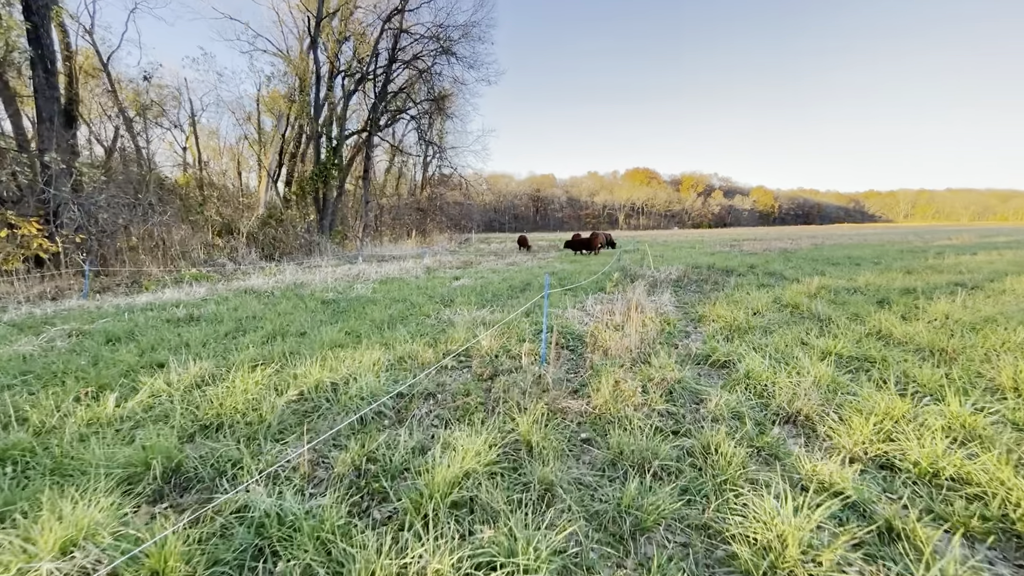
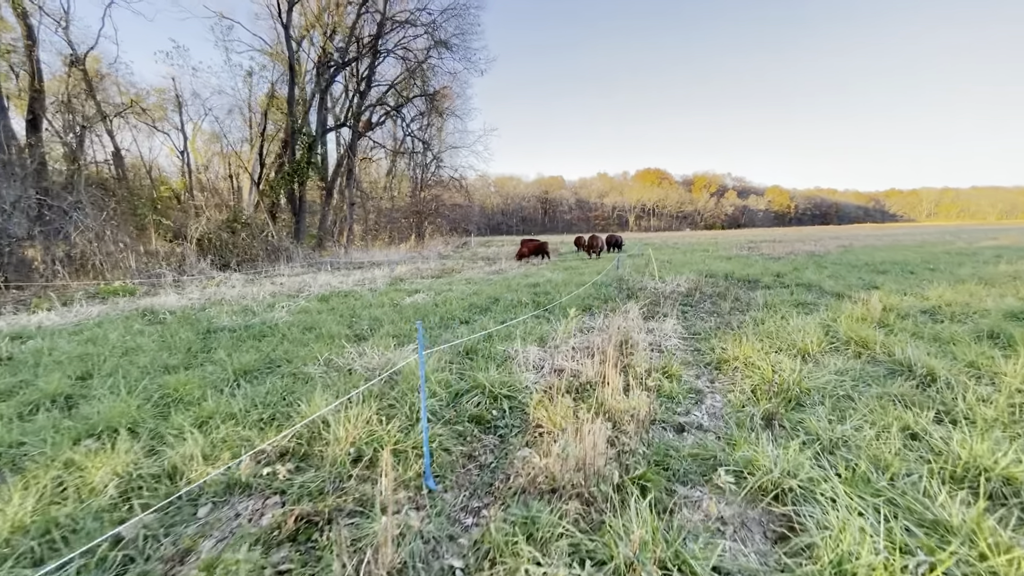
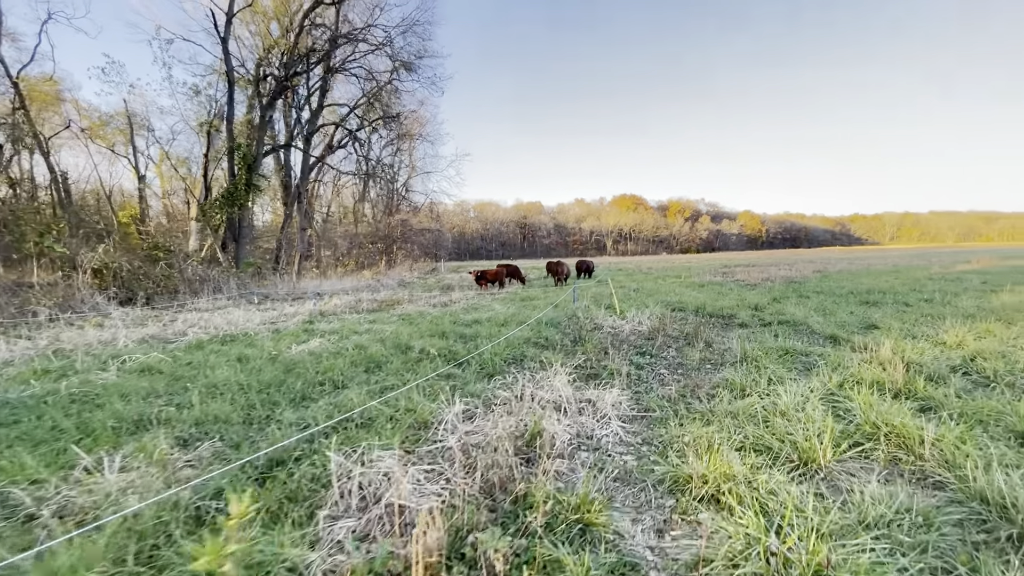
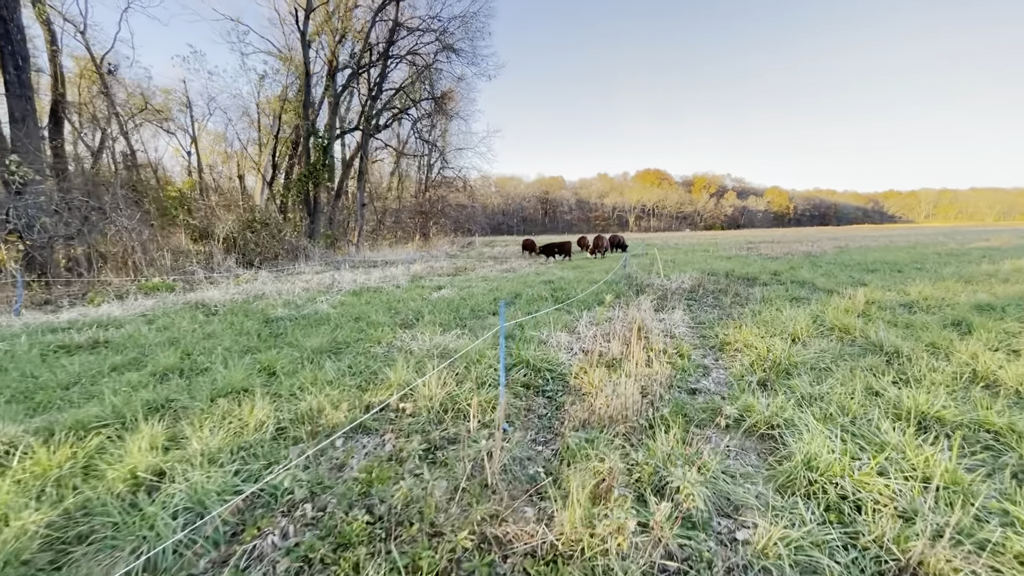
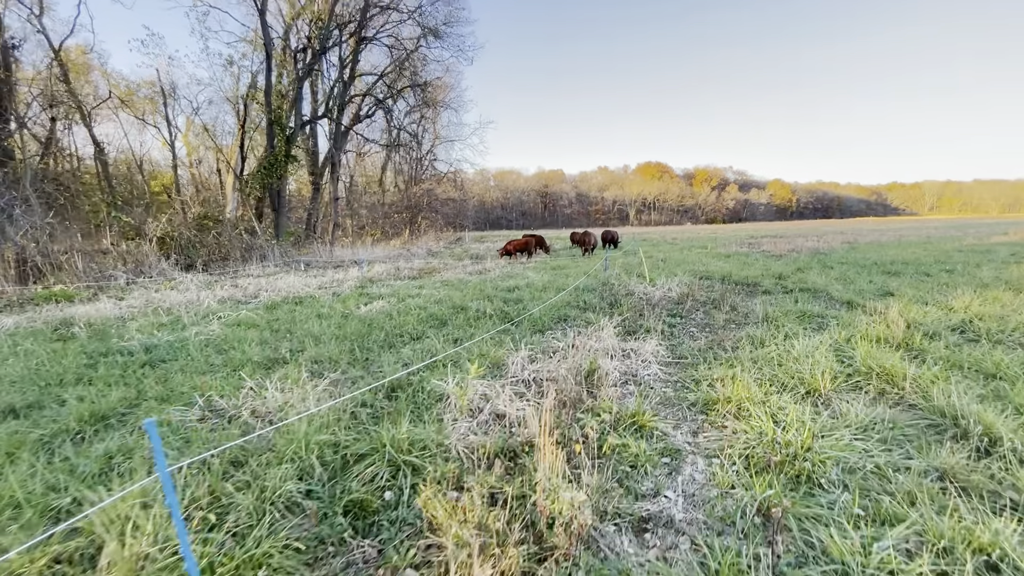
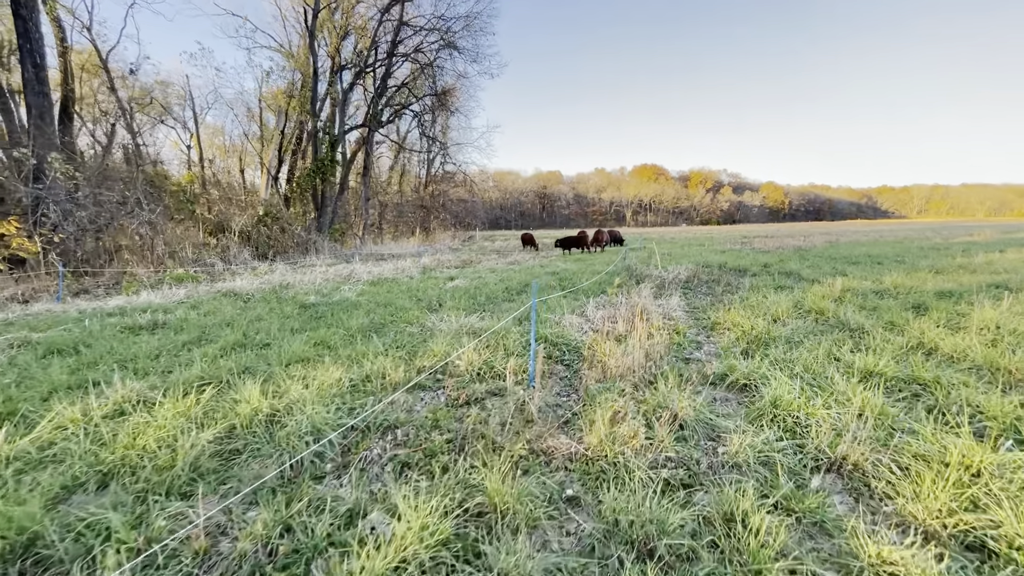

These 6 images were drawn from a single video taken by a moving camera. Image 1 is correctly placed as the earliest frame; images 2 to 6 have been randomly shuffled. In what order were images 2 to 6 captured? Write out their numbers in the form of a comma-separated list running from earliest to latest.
6, 4, 2, 5, 3
